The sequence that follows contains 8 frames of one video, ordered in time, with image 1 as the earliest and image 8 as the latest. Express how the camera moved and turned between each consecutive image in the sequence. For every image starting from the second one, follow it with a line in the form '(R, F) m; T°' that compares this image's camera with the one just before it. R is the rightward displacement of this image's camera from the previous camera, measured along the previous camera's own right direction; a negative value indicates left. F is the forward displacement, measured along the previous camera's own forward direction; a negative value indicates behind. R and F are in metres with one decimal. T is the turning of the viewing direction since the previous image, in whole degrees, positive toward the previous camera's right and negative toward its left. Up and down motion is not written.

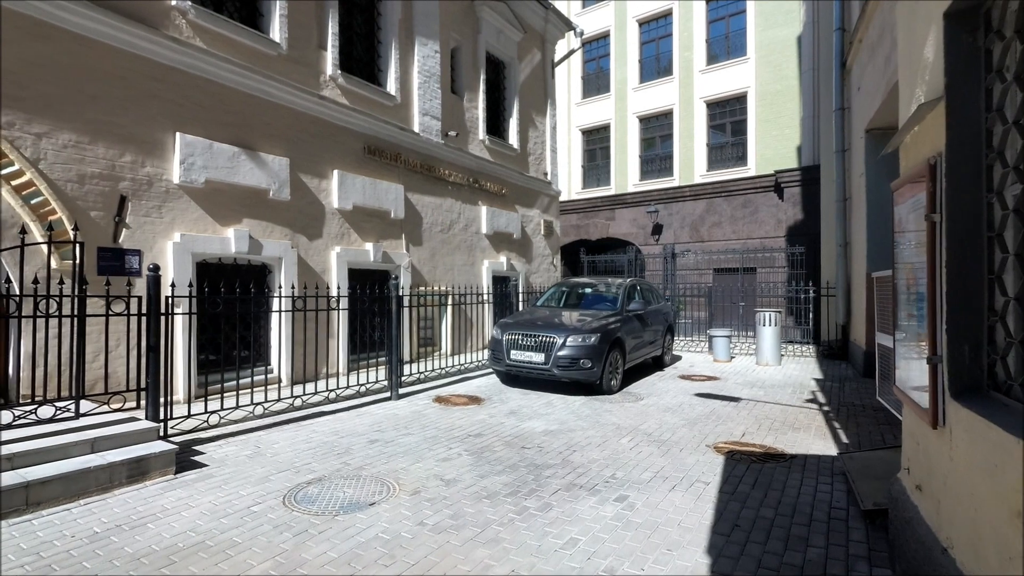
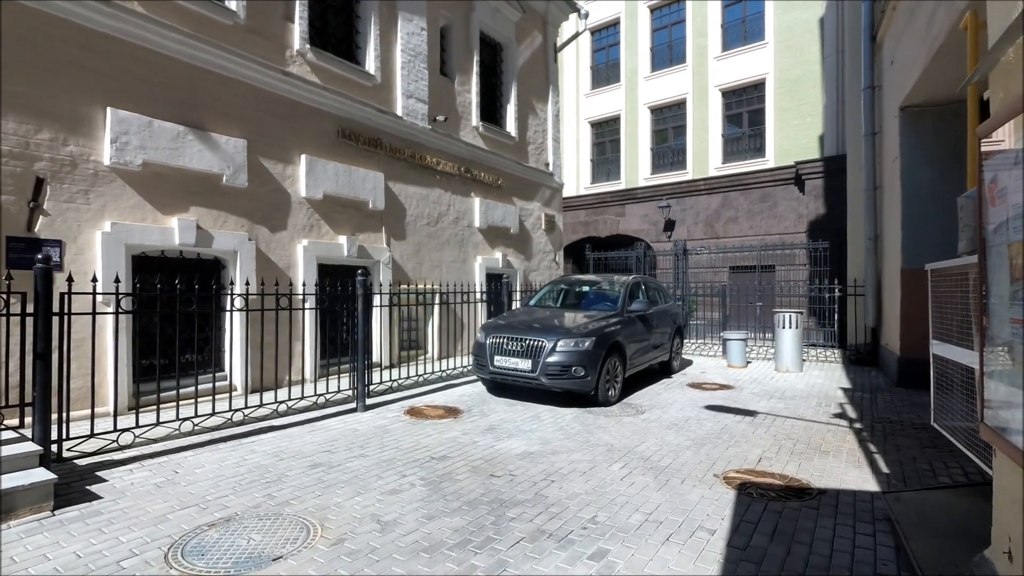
(+0.4, +1.0) m; -2°
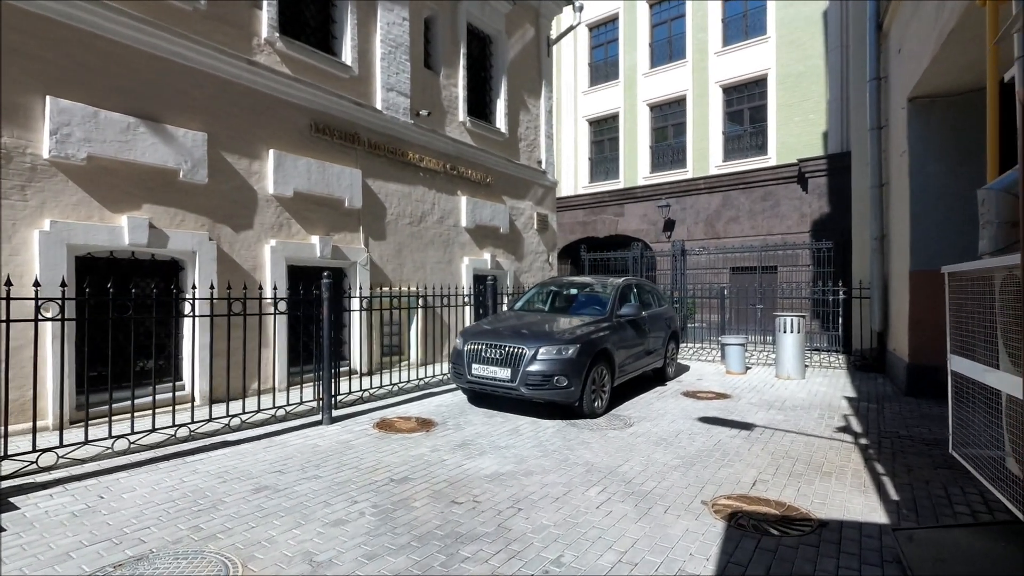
(+0.3, +0.5) m; 0°
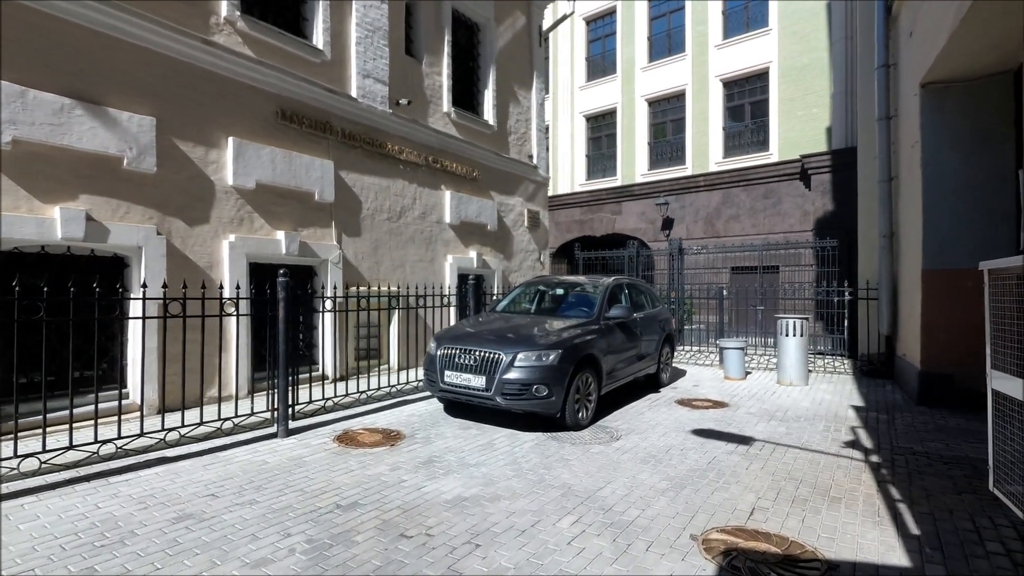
(+0.3, +0.6) m; 0°
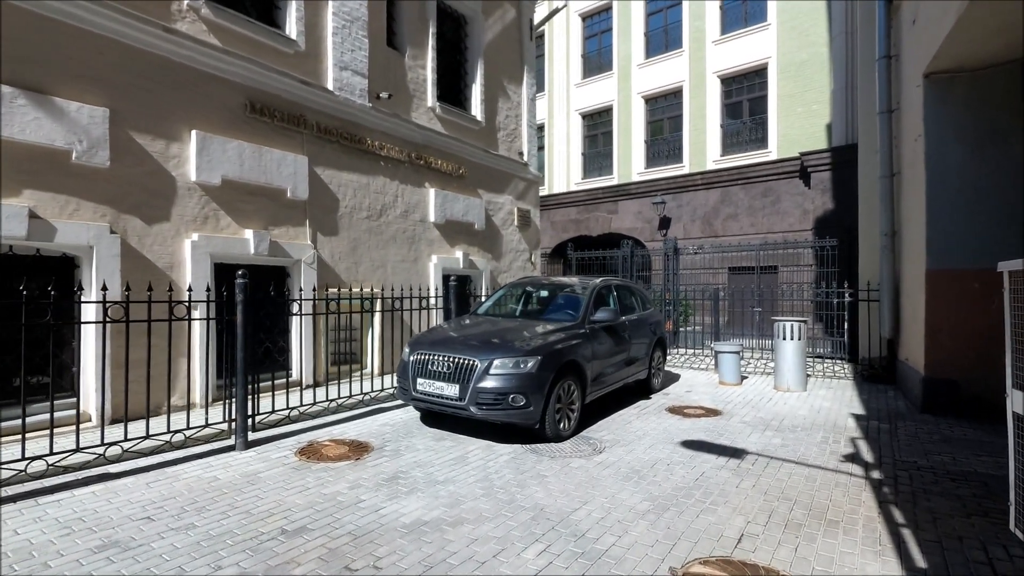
(+0.3, +0.4) m; 0°
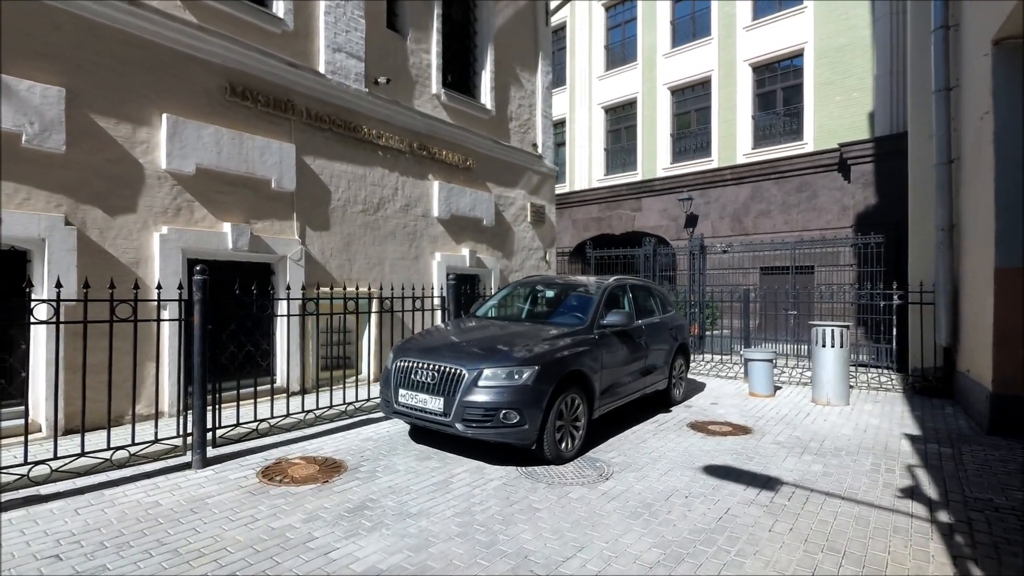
(+0.3, +0.8) m; -3°
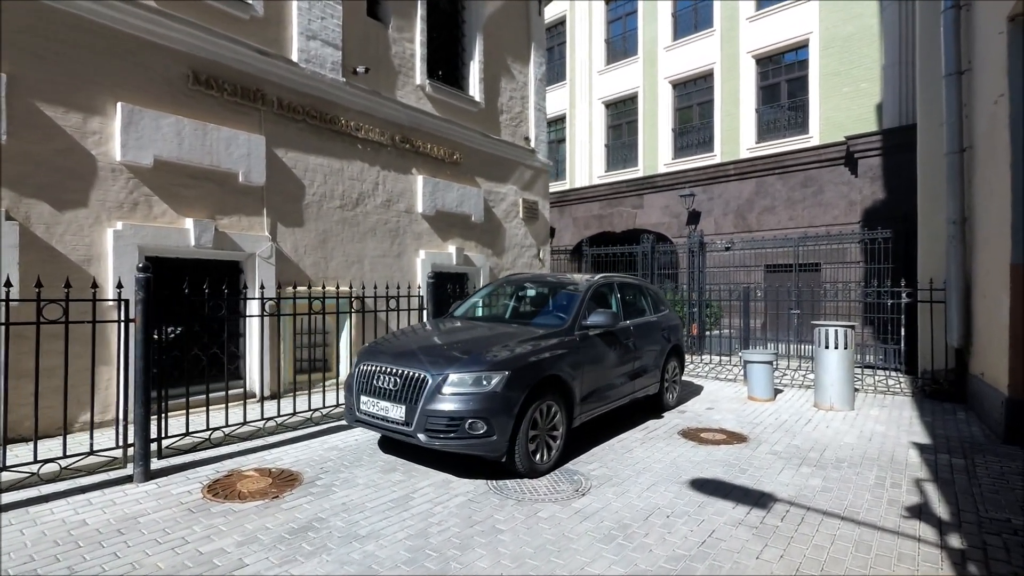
(+0.3, +0.4) m; -1°
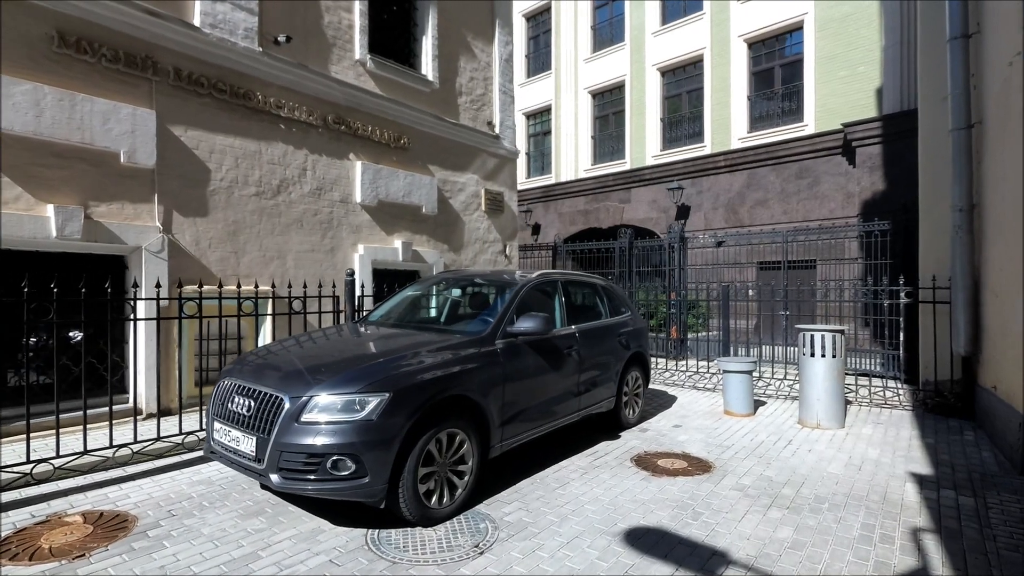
(+0.8, +1.0) m; 0°
